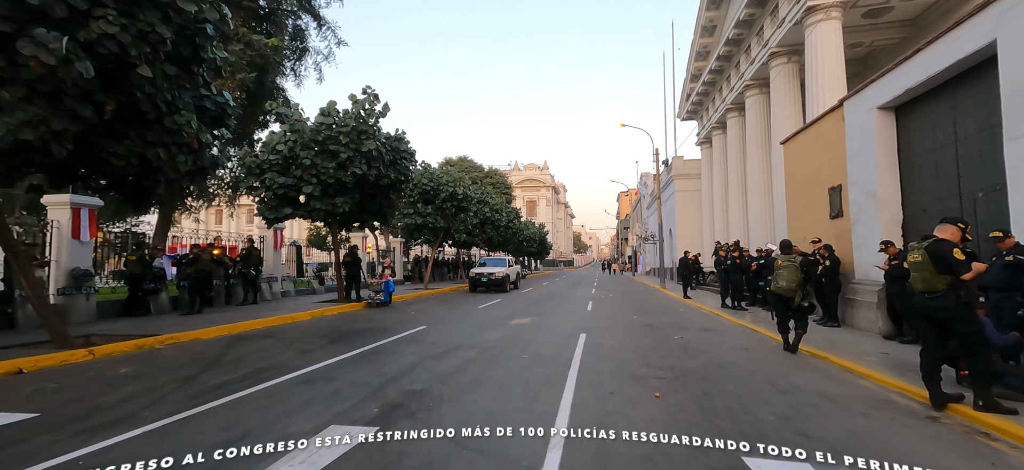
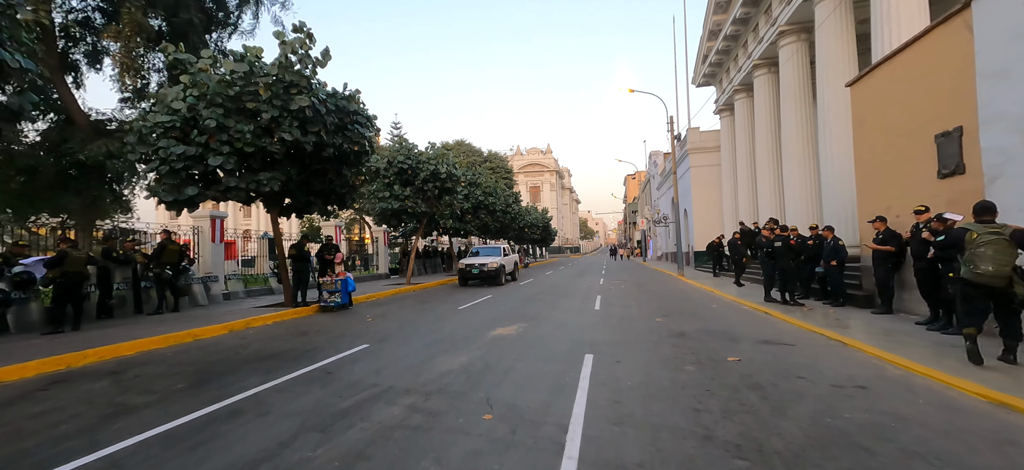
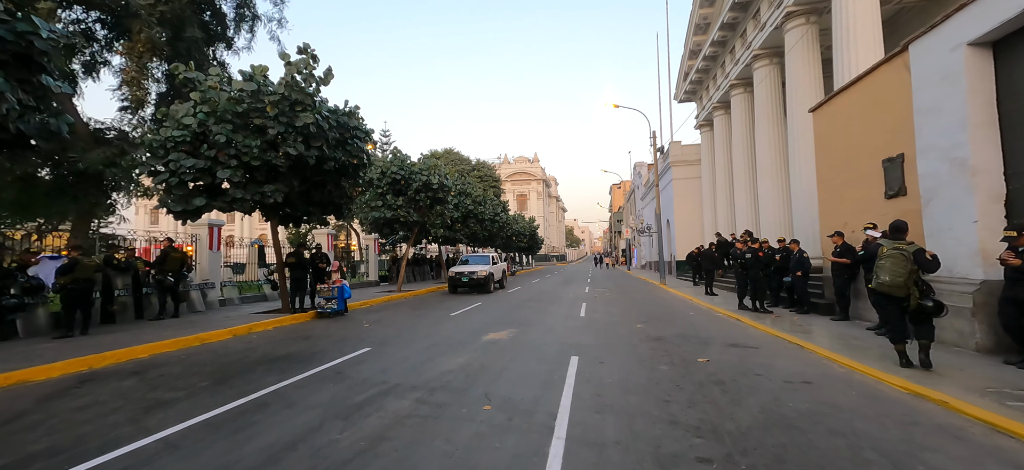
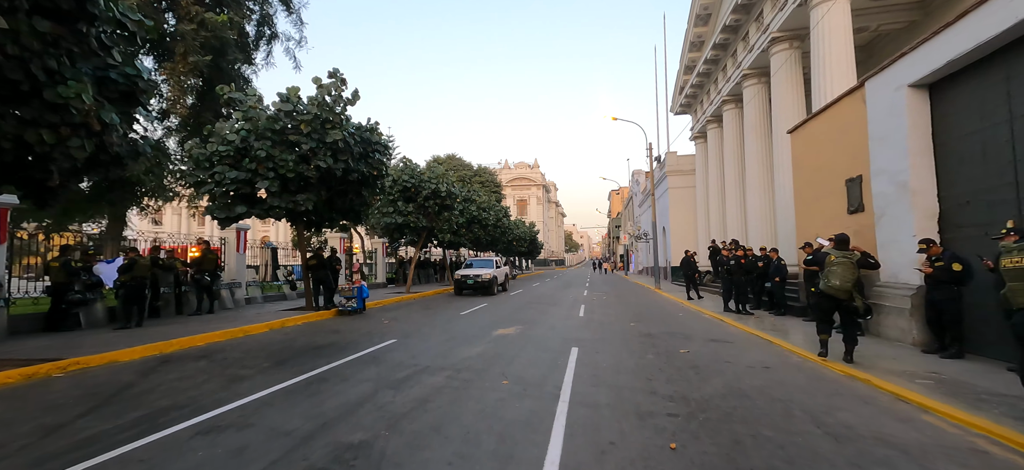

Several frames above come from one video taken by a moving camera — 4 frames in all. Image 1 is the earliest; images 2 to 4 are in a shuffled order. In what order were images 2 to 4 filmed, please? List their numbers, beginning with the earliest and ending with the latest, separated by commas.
4, 3, 2
